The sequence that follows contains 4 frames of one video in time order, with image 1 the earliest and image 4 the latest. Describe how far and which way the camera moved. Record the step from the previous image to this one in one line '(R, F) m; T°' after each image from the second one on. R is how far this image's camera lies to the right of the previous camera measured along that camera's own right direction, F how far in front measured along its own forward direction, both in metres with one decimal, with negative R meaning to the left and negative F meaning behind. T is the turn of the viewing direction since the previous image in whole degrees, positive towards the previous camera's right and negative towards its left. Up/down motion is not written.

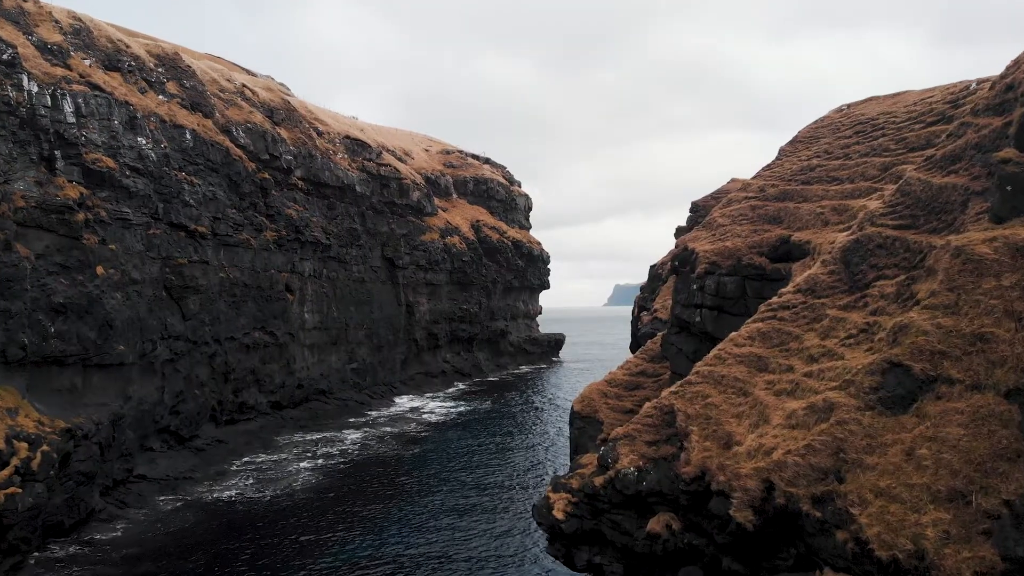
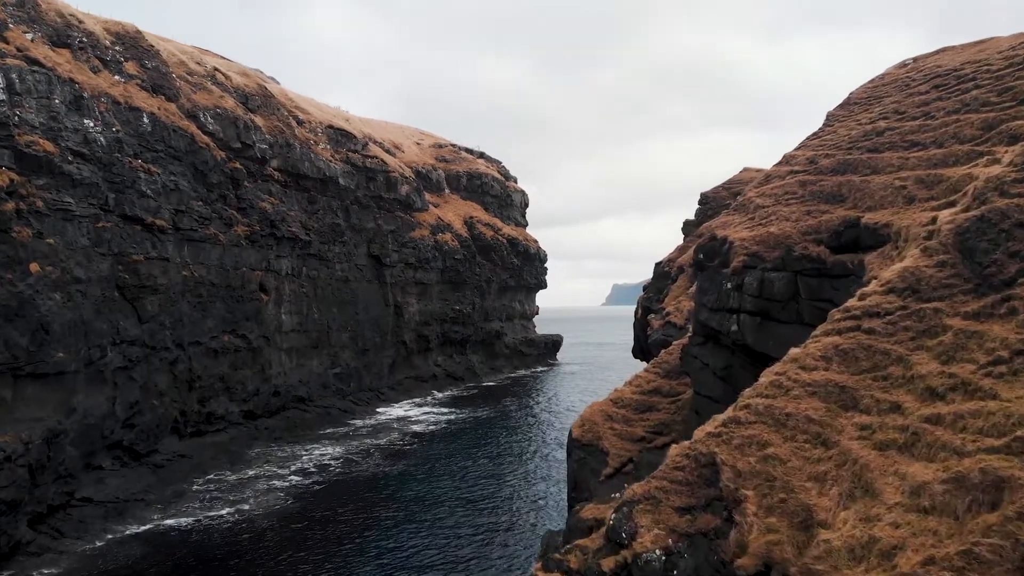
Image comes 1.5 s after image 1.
(+0.5, +4.8) m; 0°
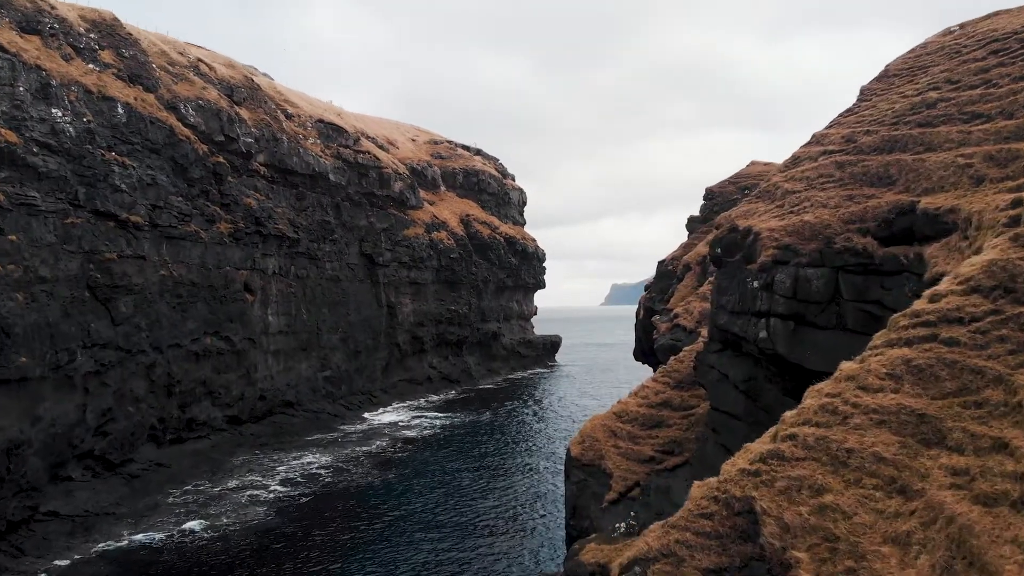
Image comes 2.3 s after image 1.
(+0.3, +2.4) m; 0°
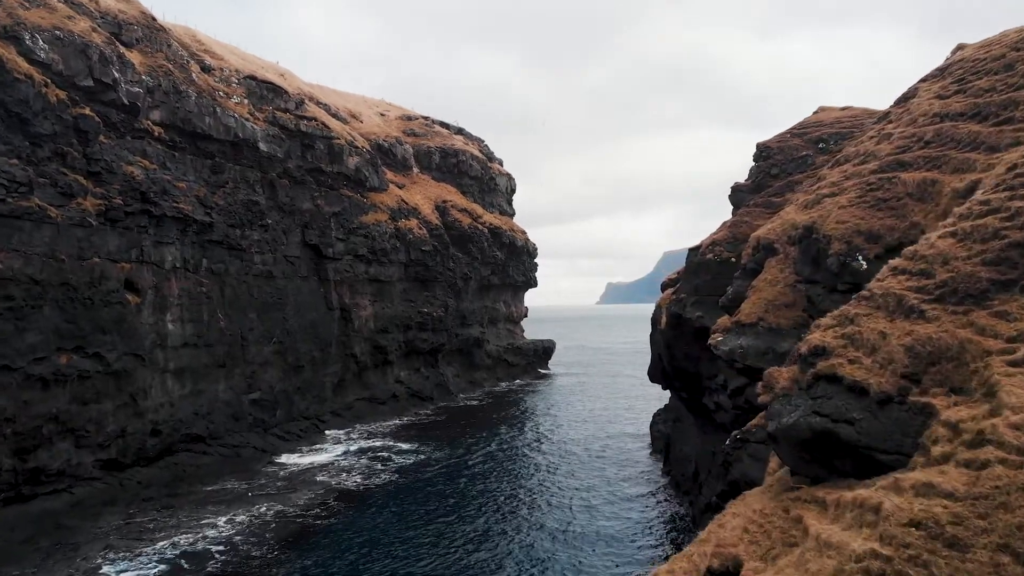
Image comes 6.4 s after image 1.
(+1.5, +13.9) m; +1°
